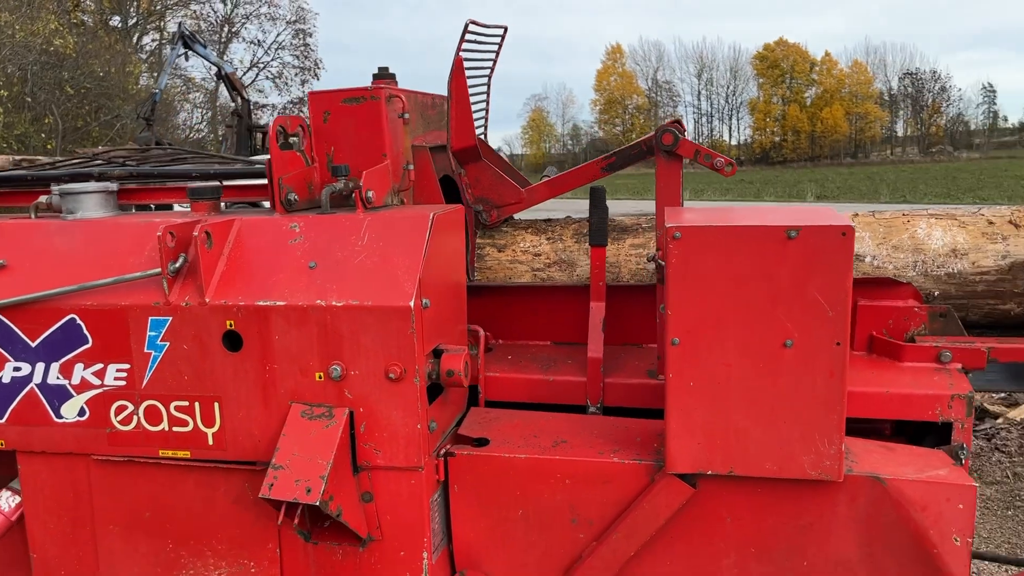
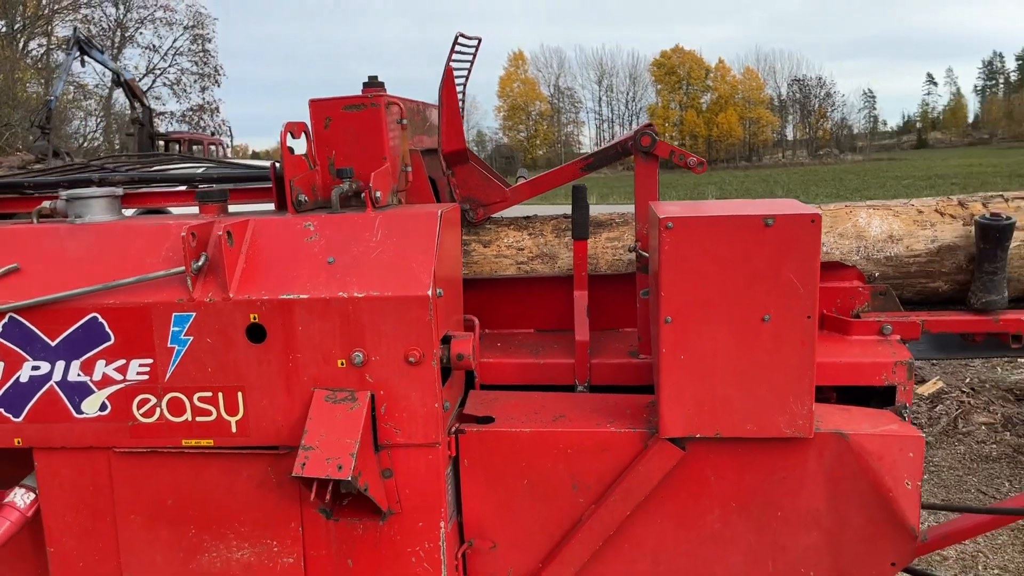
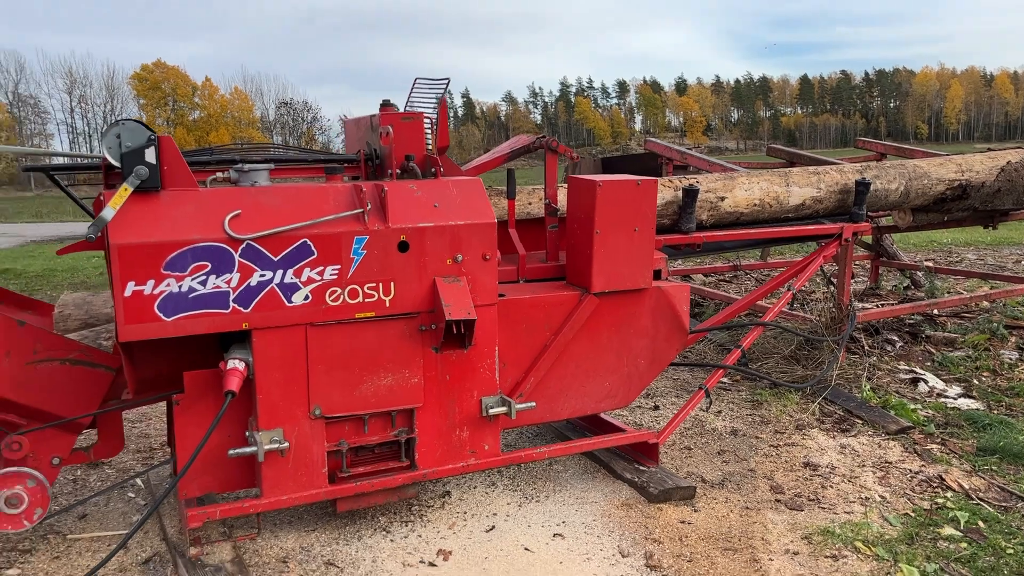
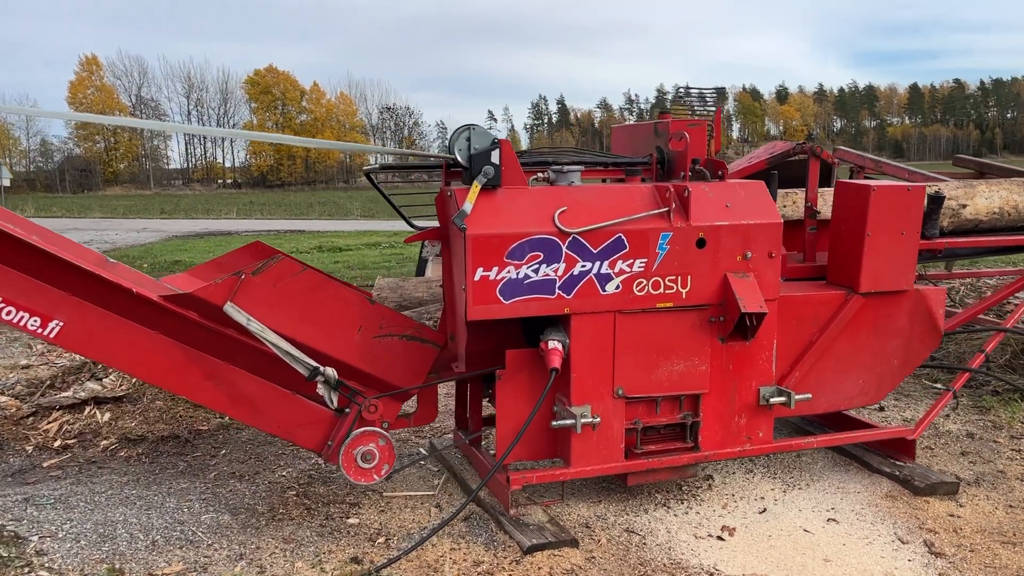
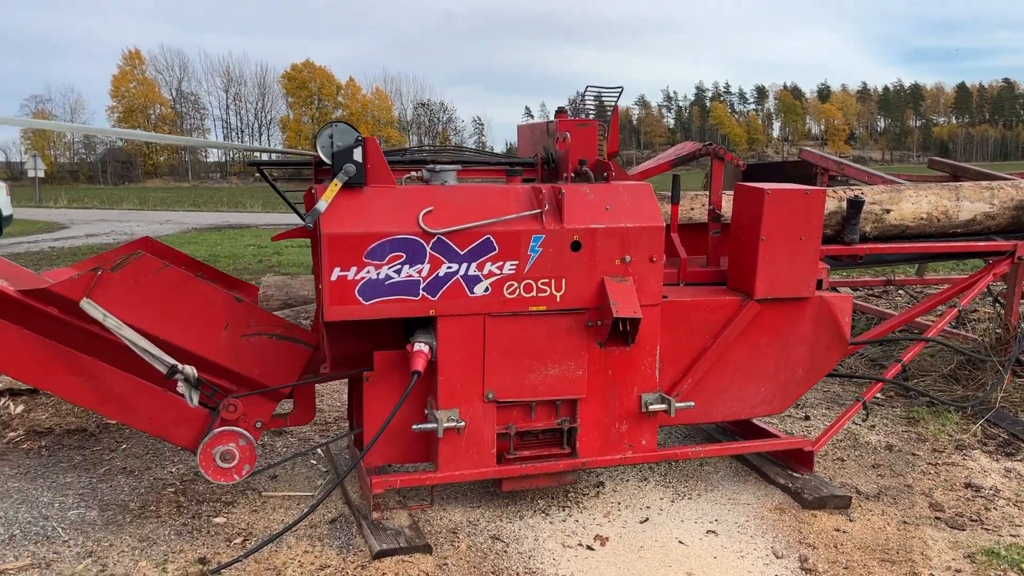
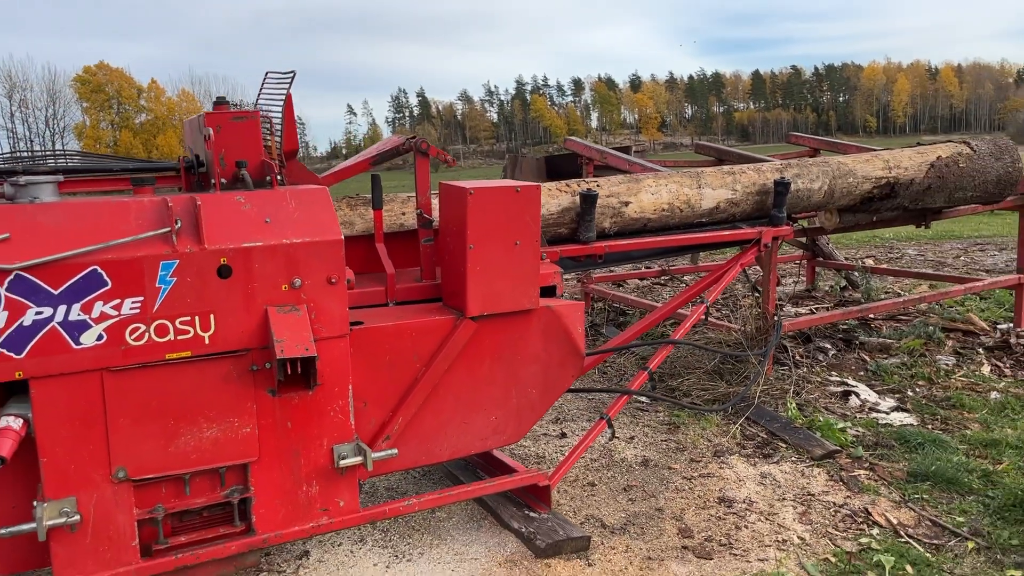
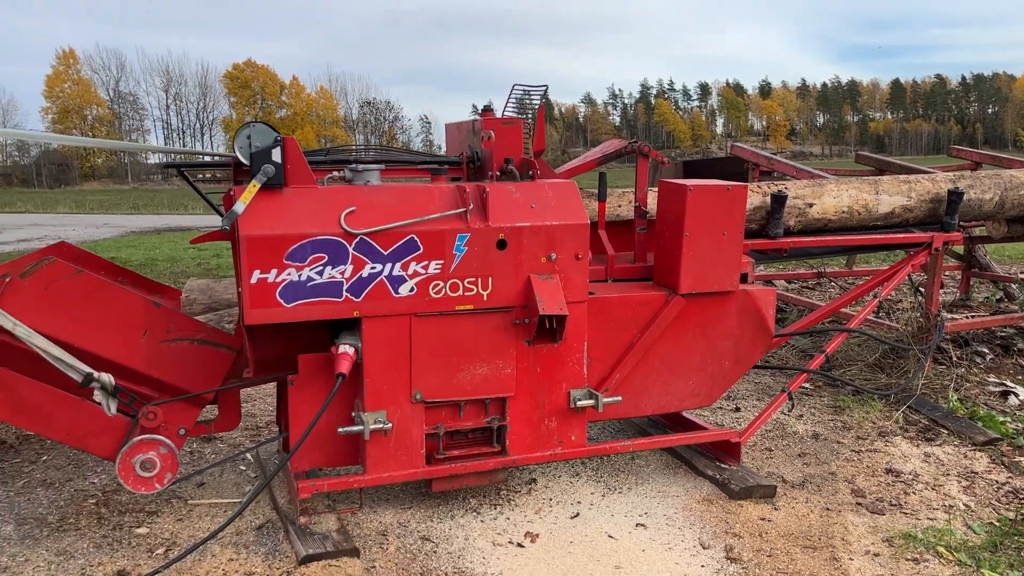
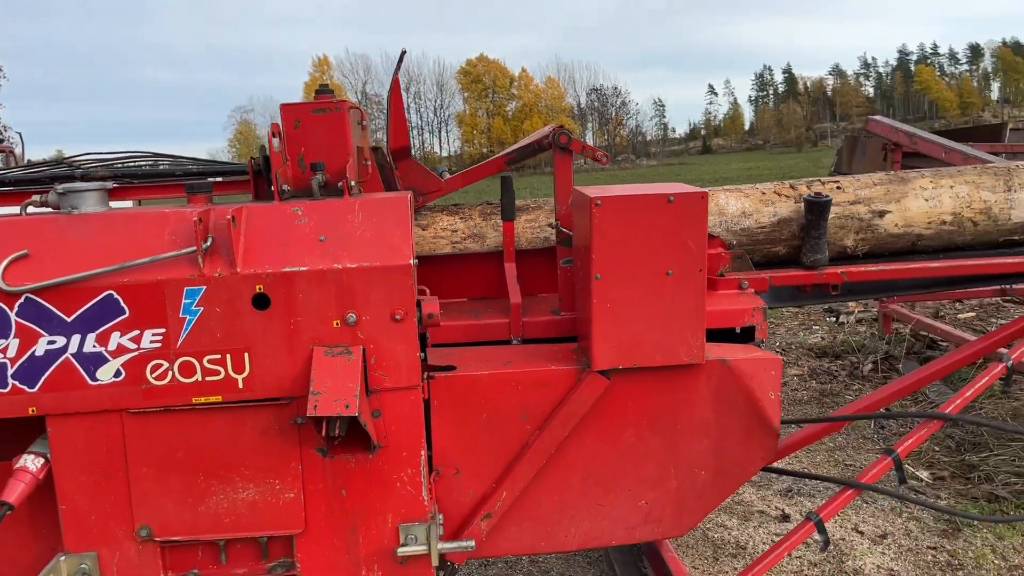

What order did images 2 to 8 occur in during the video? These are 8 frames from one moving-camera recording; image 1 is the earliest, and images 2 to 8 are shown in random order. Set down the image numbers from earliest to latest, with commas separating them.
2, 8, 6, 3, 7, 5, 4
